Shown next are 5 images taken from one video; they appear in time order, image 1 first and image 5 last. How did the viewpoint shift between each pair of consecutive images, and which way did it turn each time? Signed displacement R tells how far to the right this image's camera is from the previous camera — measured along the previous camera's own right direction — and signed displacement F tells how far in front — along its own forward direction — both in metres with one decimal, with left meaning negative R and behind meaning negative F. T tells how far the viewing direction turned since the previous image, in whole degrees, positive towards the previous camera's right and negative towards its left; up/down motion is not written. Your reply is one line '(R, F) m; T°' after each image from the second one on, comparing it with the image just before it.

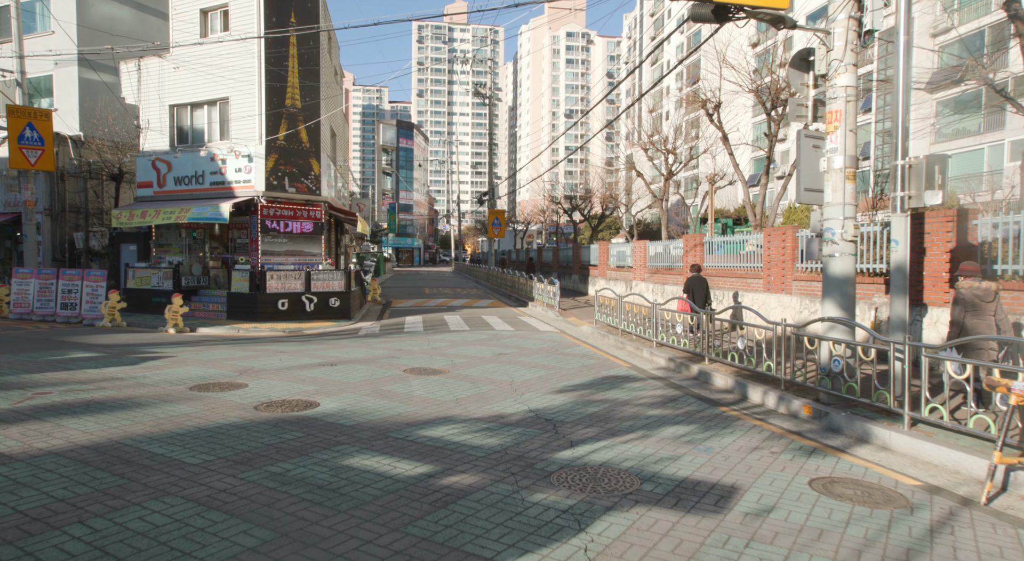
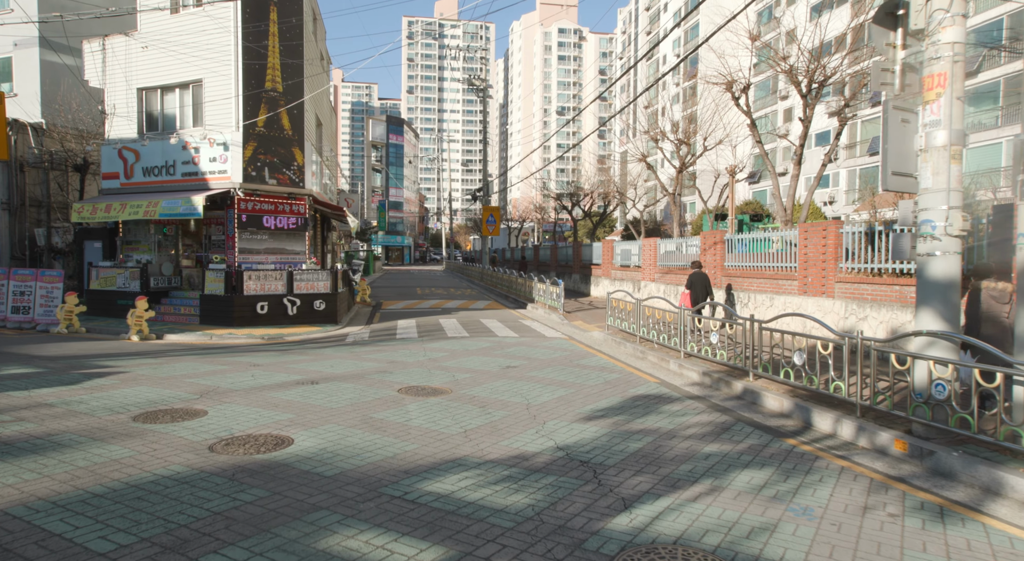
(-0.3, +1.5) m; +1°
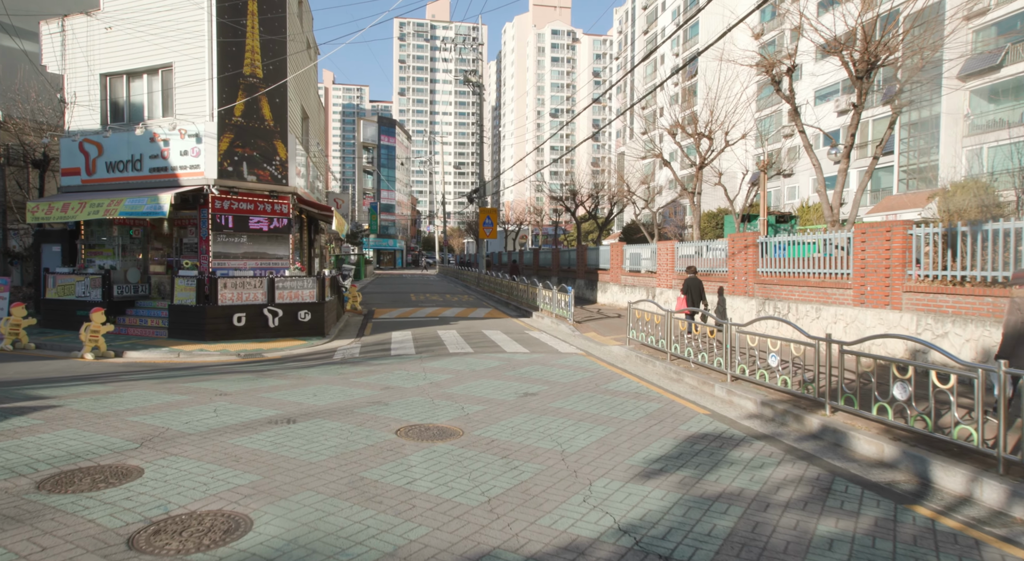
(-0.4, +1.7) m; +1°
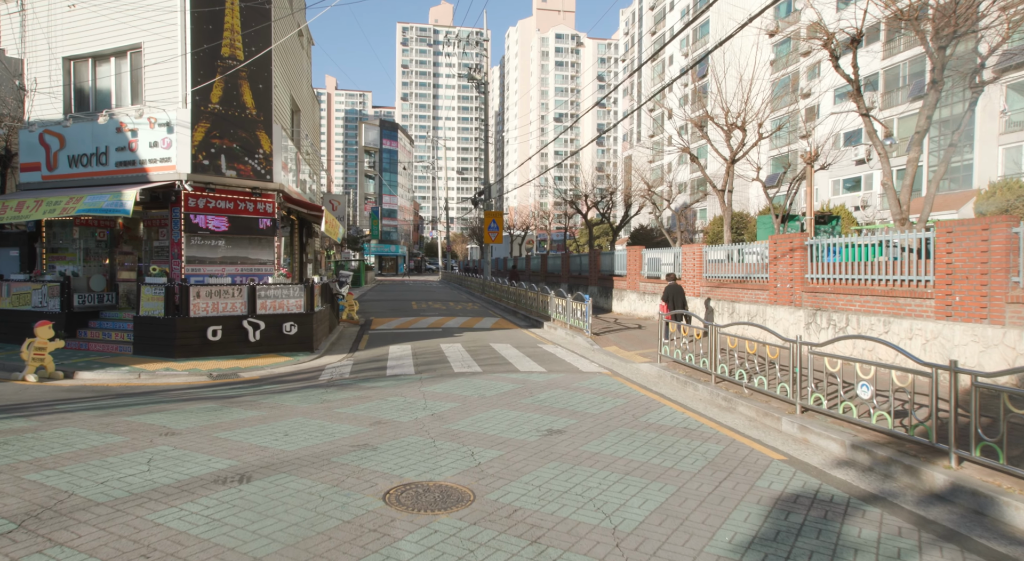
(-0.2, +1.7) m; 0°
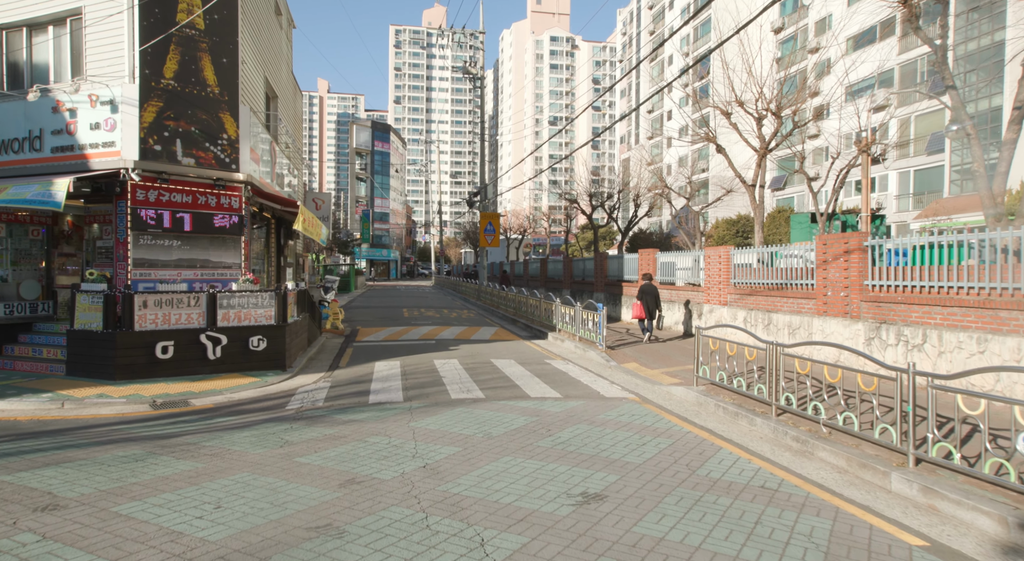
(-0.3, +1.9) m; +1°
